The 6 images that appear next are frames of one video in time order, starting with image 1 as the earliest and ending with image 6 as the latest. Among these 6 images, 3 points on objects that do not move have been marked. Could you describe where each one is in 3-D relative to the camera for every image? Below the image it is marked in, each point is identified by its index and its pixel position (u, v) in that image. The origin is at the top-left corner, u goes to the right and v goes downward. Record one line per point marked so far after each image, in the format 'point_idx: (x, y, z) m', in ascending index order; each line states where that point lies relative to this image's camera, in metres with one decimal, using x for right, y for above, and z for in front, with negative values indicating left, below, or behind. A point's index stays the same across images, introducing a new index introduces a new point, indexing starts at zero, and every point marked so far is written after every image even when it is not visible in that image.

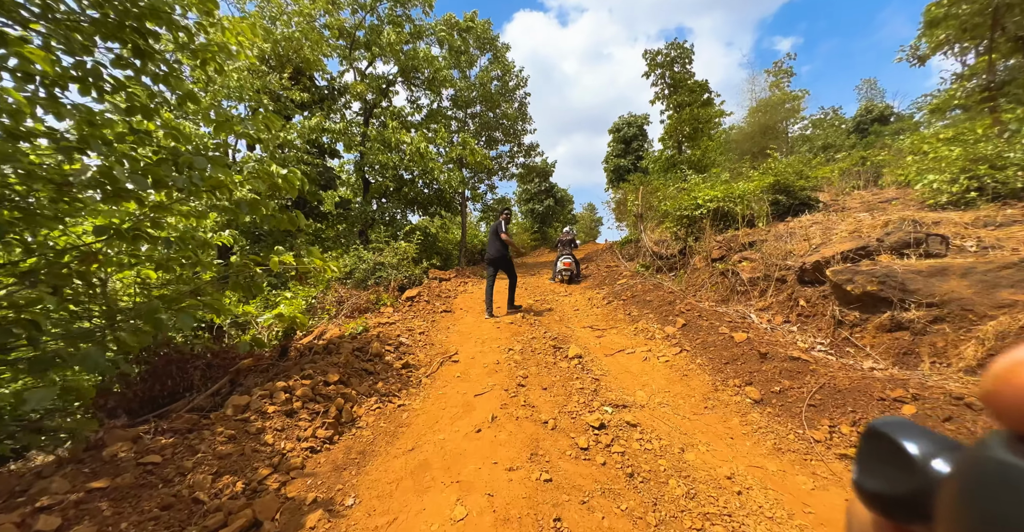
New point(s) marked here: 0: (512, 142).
0: (0.0, +5.5, +16.0) m
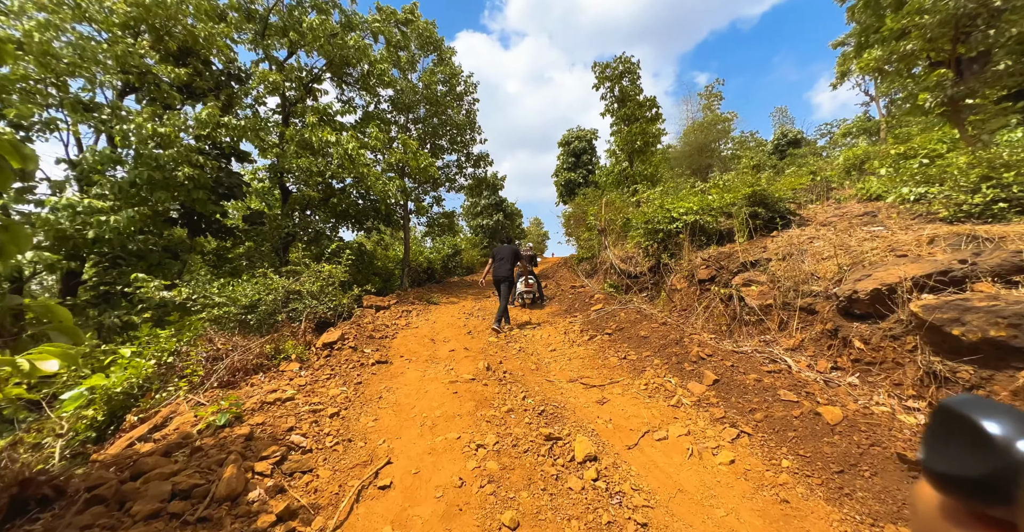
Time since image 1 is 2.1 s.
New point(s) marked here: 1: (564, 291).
0: (-2.1, +4.7, +14.7) m
1: (+1.5, -0.7, +9.9) m
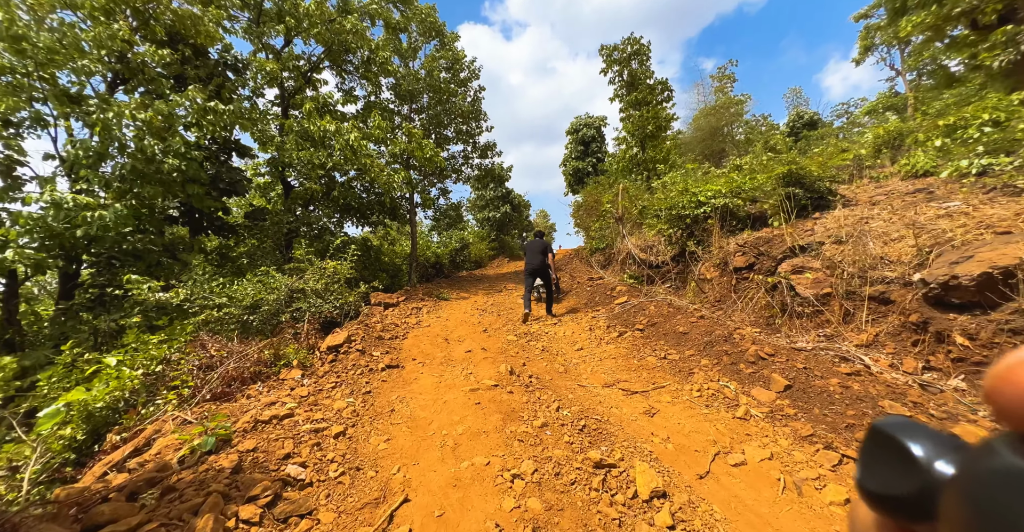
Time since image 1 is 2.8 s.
0: (-1.8, +5.0, +14.2) m
1: (+1.8, -0.5, +9.4) m
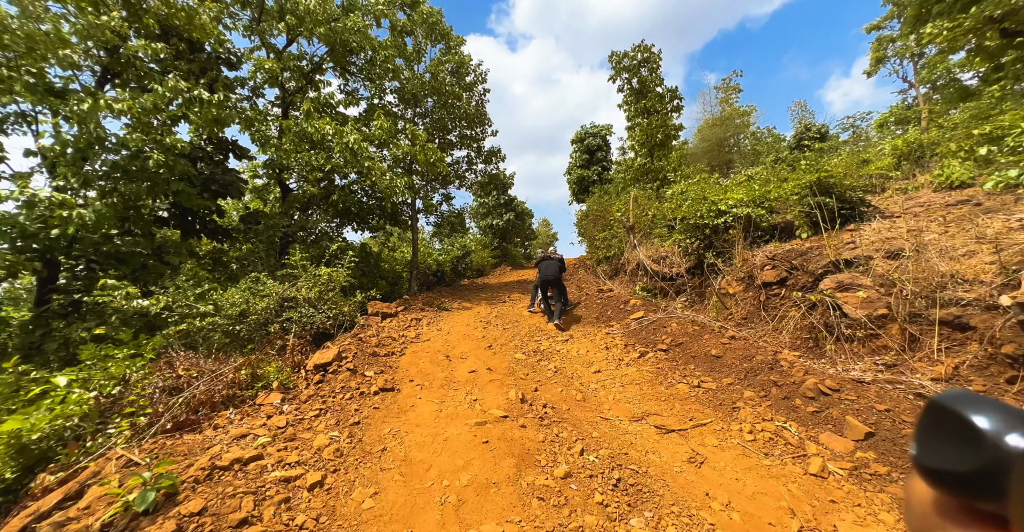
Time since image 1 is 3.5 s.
0: (-1.6, +4.6, +13.8) m
1: (+1.9, -0.7, +9.0) m
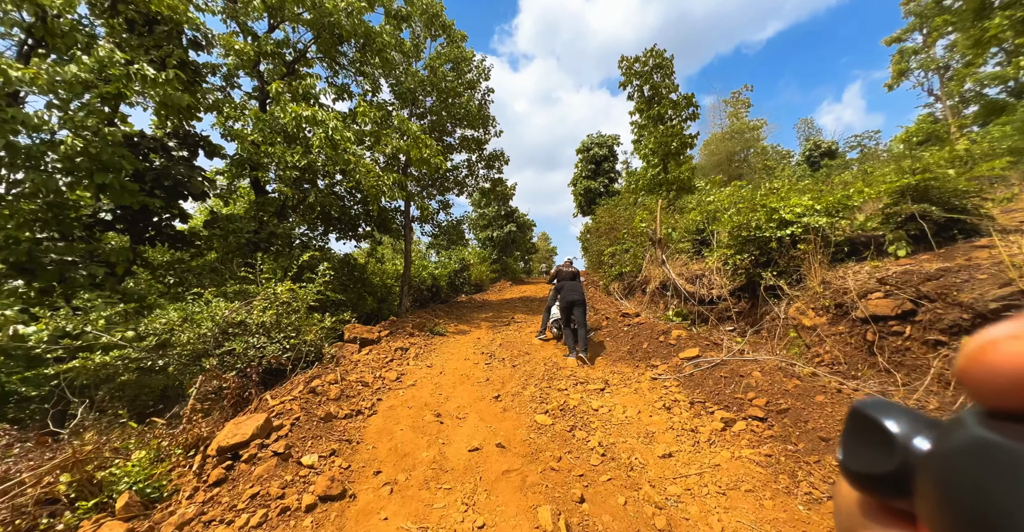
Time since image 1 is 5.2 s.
0: (-1.4, +4.1, +12.6) m
1: (+2.1, -1.1, +7.6) m
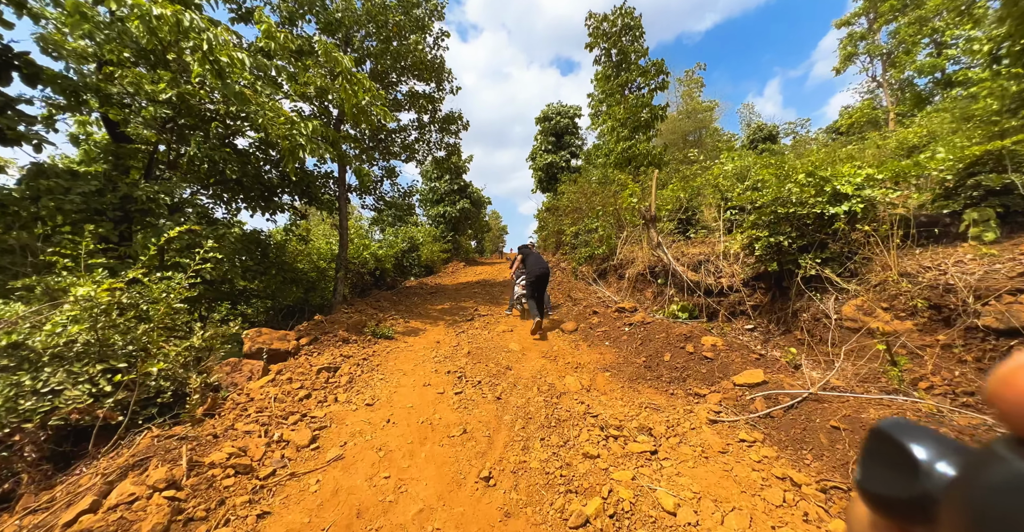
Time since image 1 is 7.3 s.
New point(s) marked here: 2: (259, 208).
0: (-2.6, +4.7, +10.4) m
1: (+1.5, -0.8, +6.2) m
2: (-5.2, +1.2, +7.3) m
